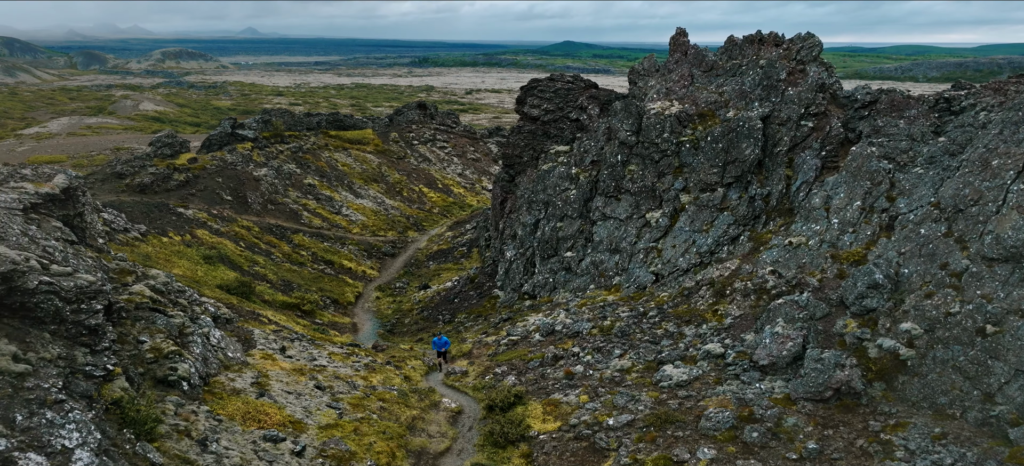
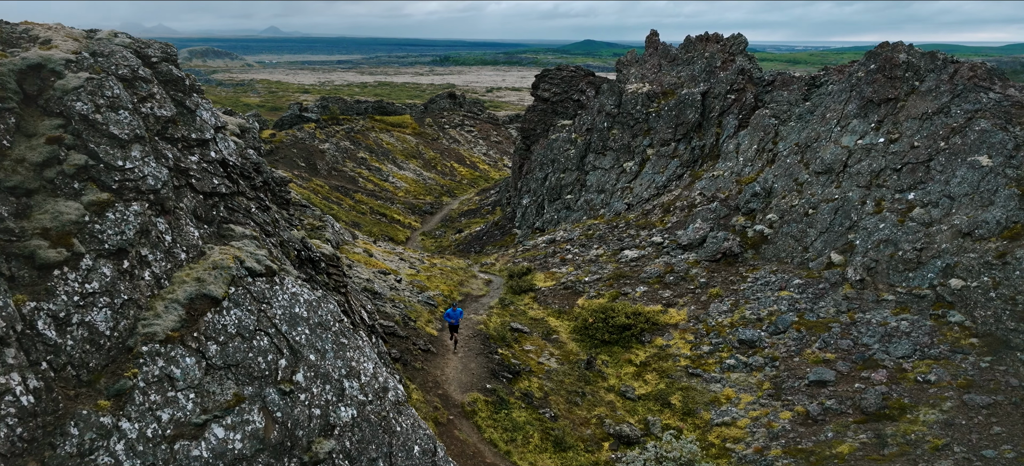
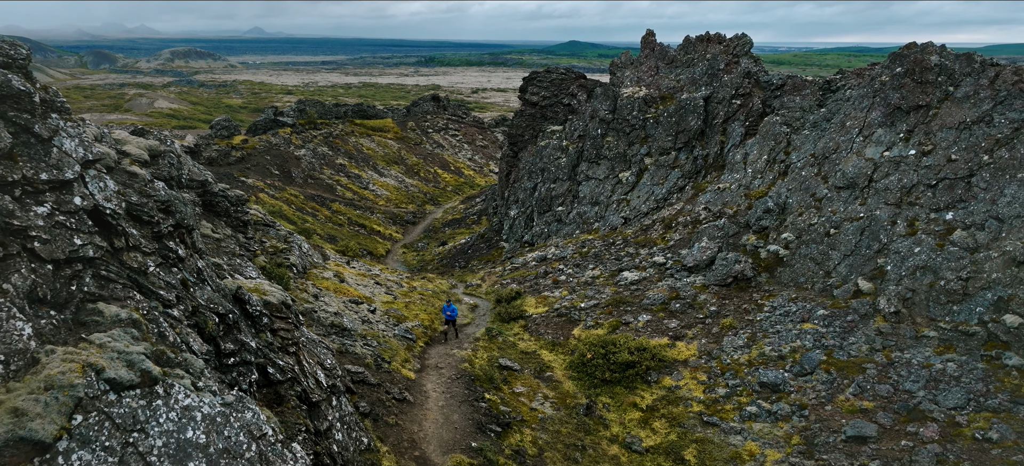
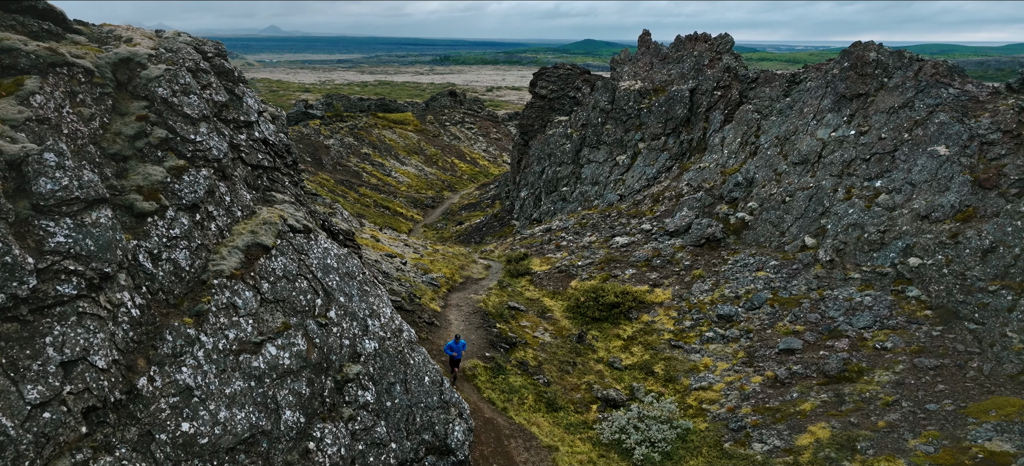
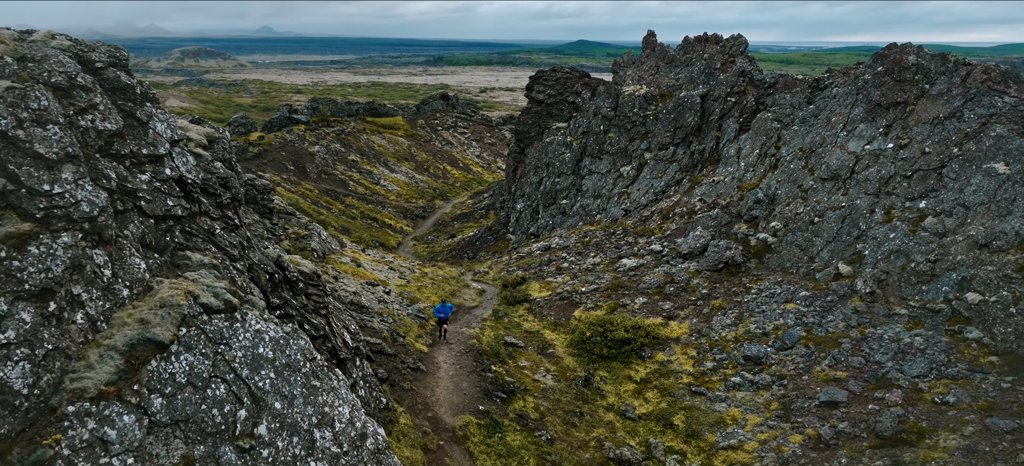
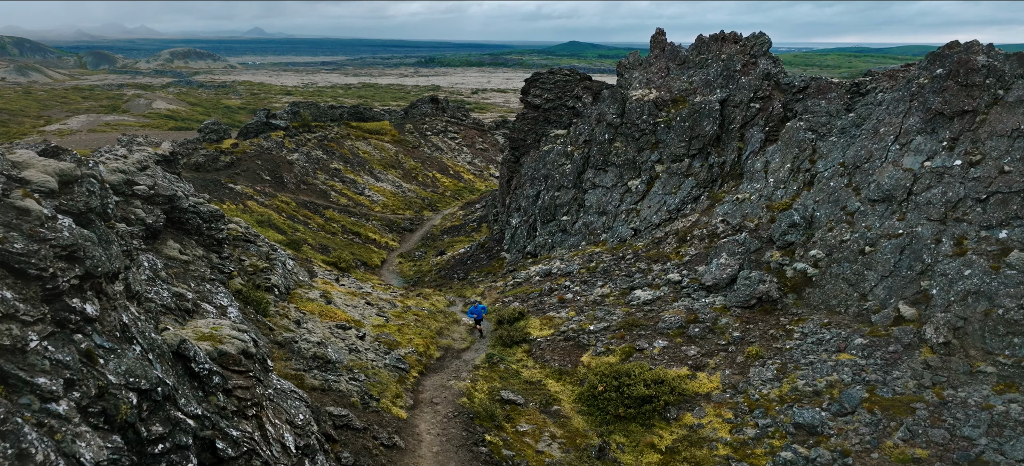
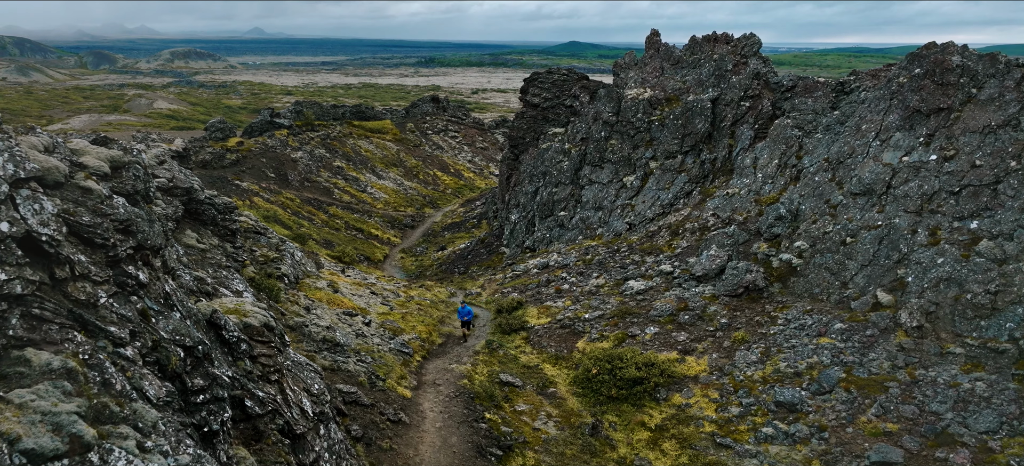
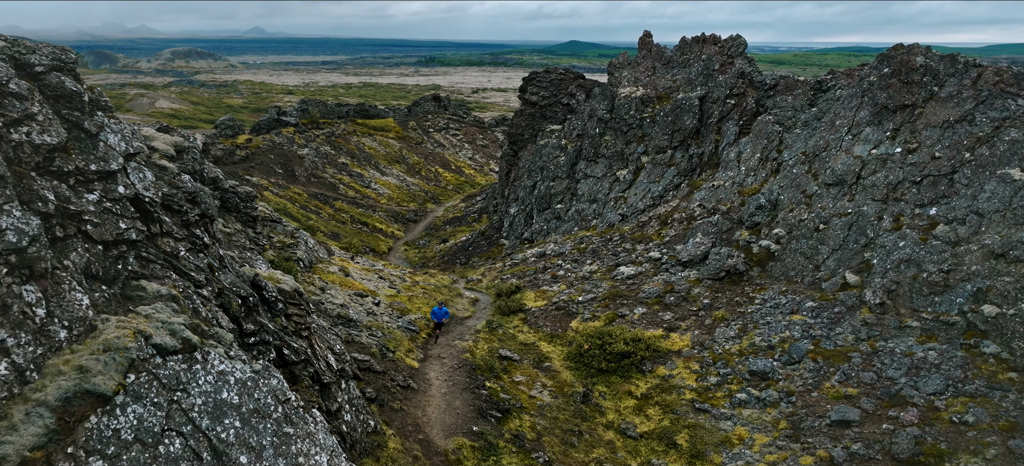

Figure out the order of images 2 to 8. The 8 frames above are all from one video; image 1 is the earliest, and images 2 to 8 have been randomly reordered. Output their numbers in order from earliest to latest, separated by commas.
6, 7, 3, 8, 5, 2, 4
